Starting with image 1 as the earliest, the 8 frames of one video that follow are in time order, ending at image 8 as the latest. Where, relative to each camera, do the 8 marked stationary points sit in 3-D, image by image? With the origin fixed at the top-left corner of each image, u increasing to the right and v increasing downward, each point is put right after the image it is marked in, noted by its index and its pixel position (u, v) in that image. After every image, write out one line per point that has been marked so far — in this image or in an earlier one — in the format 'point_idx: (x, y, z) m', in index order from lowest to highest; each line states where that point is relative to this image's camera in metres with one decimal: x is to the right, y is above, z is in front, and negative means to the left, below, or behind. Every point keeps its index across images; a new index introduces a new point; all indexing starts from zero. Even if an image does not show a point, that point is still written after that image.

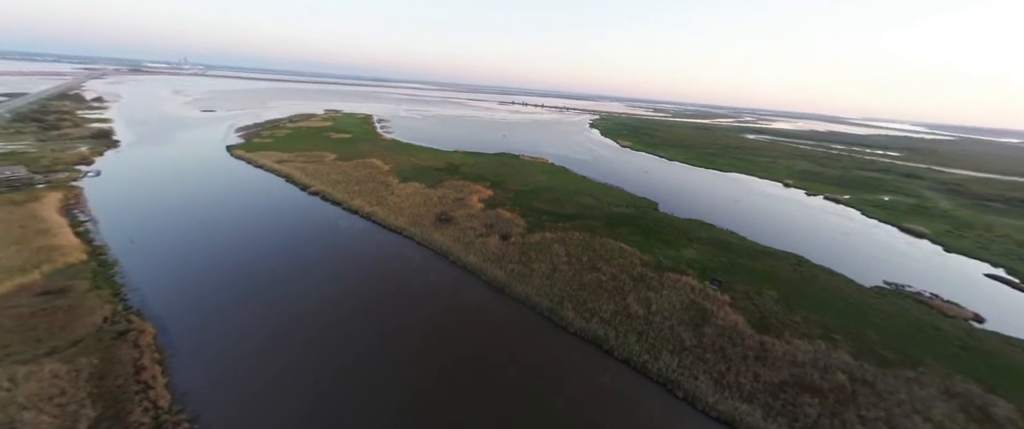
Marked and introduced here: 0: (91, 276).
0: (-24.7, -3.5, +20.3) m
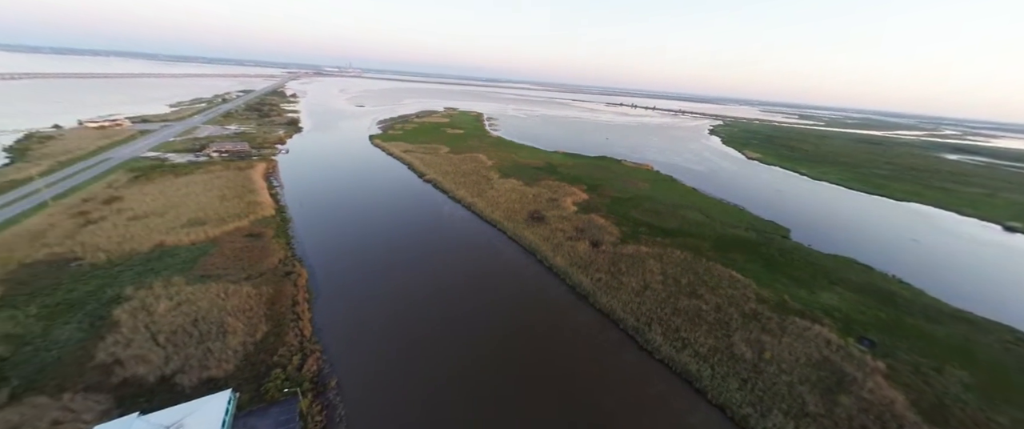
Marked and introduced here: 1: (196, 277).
0: (-18.6, -0.9, +26.7) m
1: (-17.3, -3.4, +20.1) m
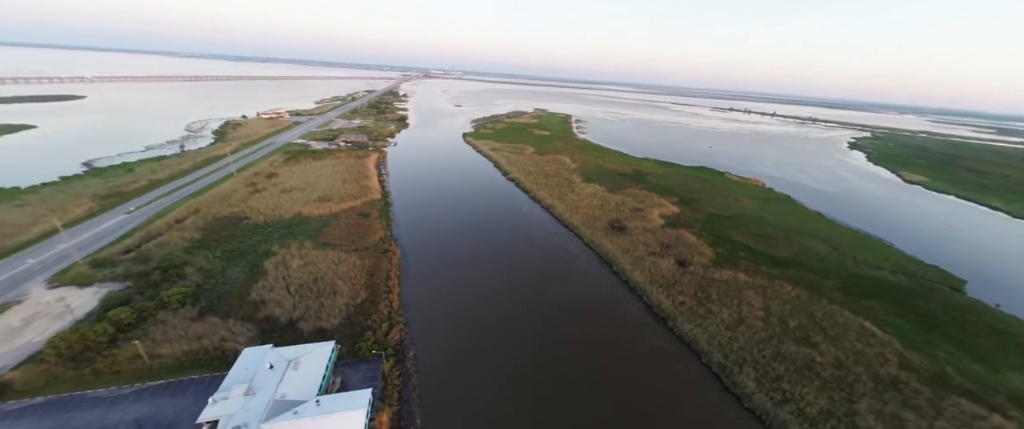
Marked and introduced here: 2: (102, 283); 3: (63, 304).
0: (-12.0, +0.6, +30.4) m
1: (-12.7, -2.0, +23.8) m
2: (-22.1, -3.5, +19.2) m
3: (-22.2, -4.2, +17.7) m
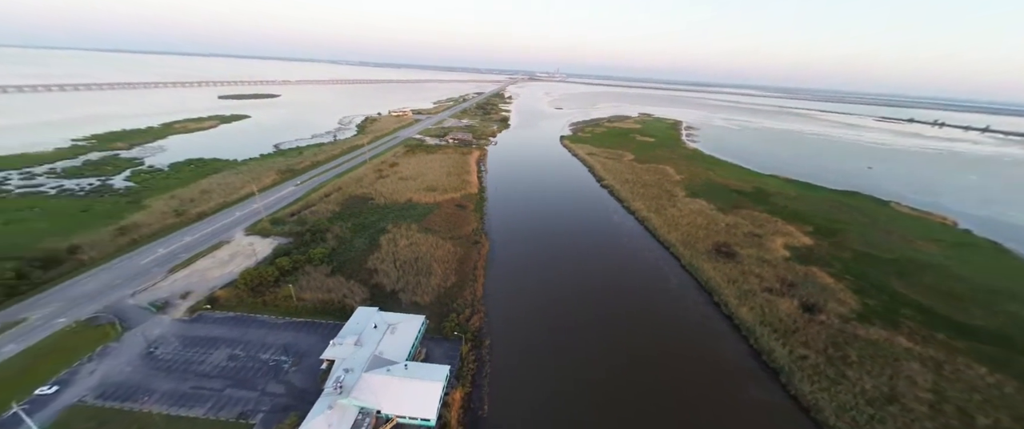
0: (-3.8, +1.2, +32.5) m
1: (-6.6, -1.0, +26.4) m
2: (-17.0, -1.3, +24.7) m
3: (-17.6, -2.0, +23.3) m
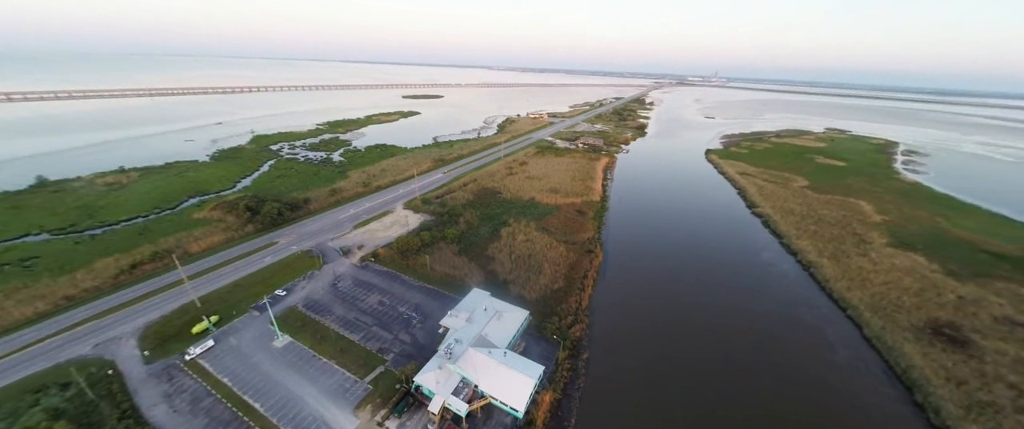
0: (+7.6, +0.4, +31.5) m
1: (+2.4, -1.1, +26.9) m
2: (-7.8, +0.3, +29.2) m
3: (-9.0, -0.3, +28.1) m
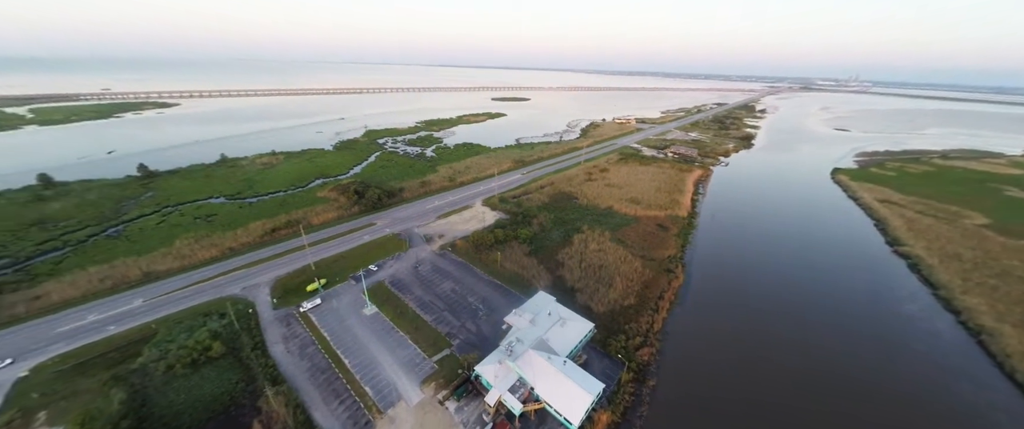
0: (+14.1, -1.0, +28.7) m
1: (+7.9, -1.9, +25.5) m
2: (-1.3, +0.4, +30.0) m
3: (-2.8, 0.0, +29.3) m
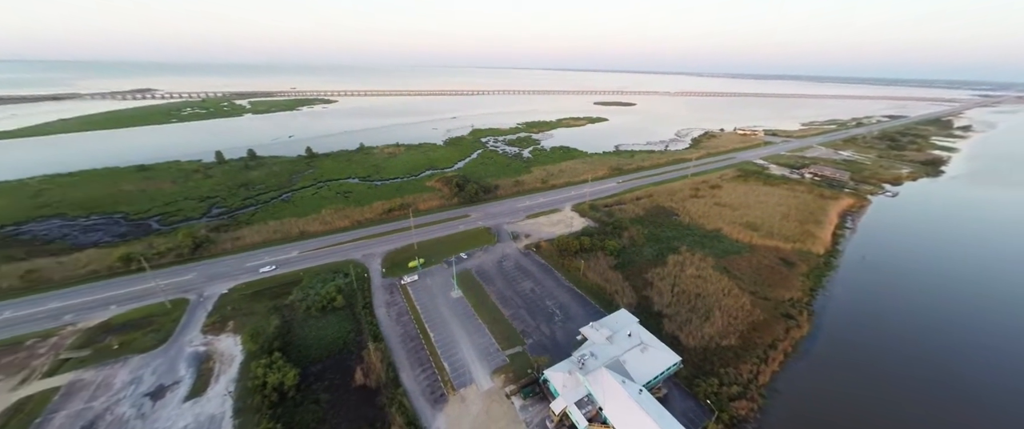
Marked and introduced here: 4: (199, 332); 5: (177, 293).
0: (+20.6, -3.6, +23.4) m
1: (+13.6, -3.7, +22.0) m
2: (+6.4, -0.4, +28.9) m
3: (+4.7, -0.6, +28.6) m
4: (-14.6, -5.3, +15.6) m
5: (-18.0, -4.1, +17.9) m
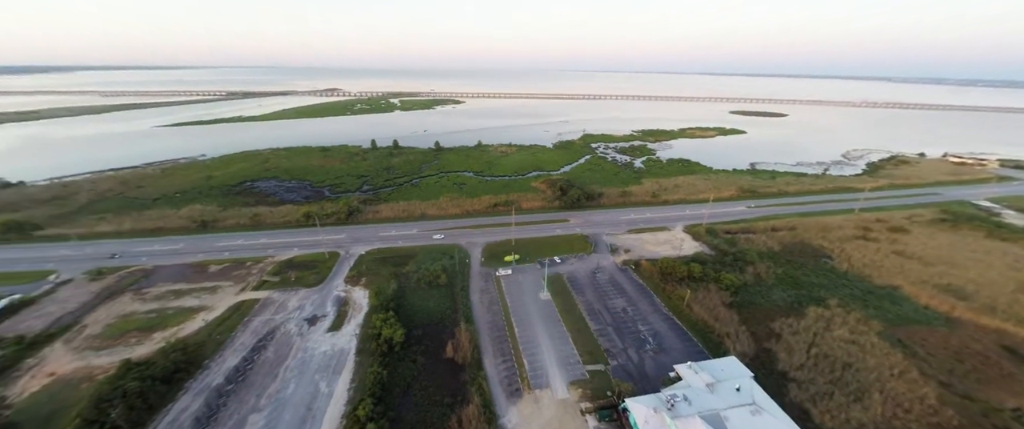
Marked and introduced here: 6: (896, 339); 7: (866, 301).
0: (+25.5, -7.3, +15.6) m
1: (+18.5, -6.4, +16.3) m
2: (+14.2, -2.4, +25.0) m
3: (+12.5, -2.4, +25.2) m
4: (-10.3, -4.0, +18.8) m
5: (-12.6, -2.4, +22.0) m
6: (+18.7, -6.5, +16.3) m
7: (+20.2, -5.3, +19.1) m
